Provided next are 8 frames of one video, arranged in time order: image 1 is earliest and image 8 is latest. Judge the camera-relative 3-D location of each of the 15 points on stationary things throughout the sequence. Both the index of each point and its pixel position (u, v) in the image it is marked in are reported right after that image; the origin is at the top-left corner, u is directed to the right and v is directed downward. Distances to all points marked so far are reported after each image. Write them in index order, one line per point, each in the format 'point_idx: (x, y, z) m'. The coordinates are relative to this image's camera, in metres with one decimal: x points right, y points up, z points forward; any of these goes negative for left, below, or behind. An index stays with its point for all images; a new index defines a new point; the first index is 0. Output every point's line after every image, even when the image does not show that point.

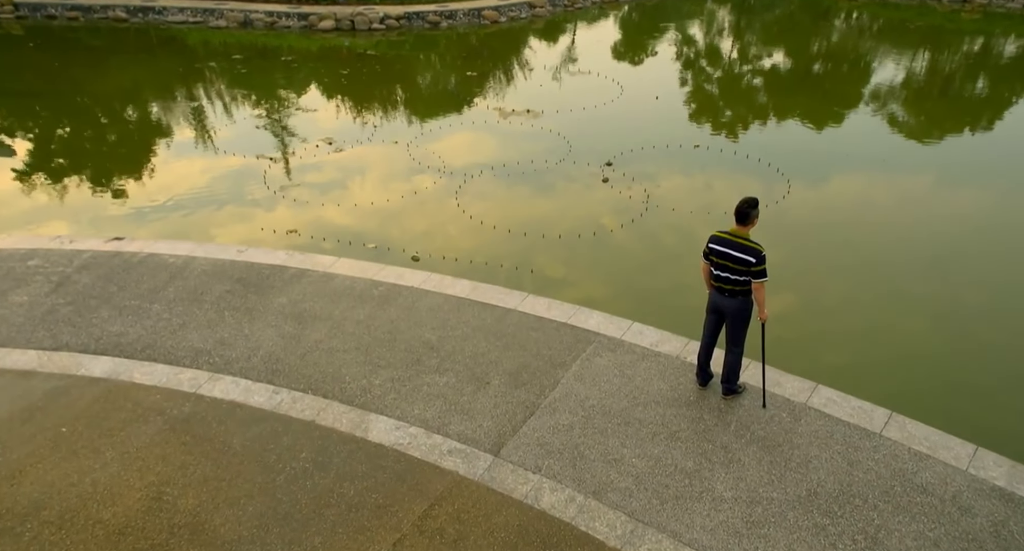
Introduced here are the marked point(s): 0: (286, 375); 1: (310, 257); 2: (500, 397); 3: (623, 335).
0: (-2.2, -0.9, +7.8) m
1: (-2.4, +0.2, +9.8) m
2: (-0.1, -1.1, +7.5) m
3: (+1.1, -0.6, +8.4) m
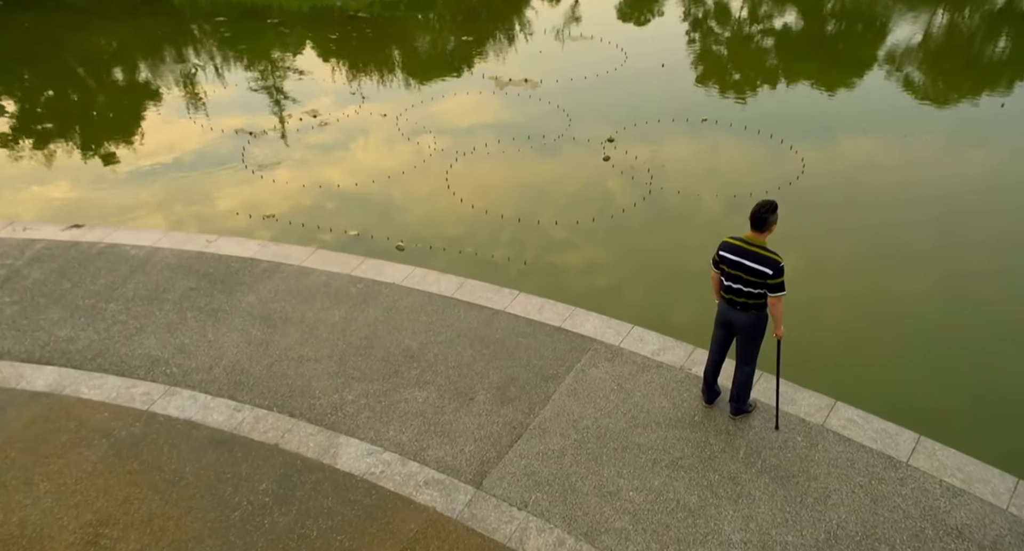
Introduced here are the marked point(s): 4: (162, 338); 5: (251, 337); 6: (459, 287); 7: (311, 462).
0: (-2.3, -1.0, +7.0) m
1: (-2.5, +0.3, +9.0) m
2: (-0.2, -1.2, +6.8) m
3: (+1.0, -0.6, +7.6) m
4: (-3.3, -0.6, +7.6) m
5: (-2.5, -0.6, +7.6) m
6: (-0.5, -0.1, +8.3) m
7: (-1.6, -1.5, +6.3) m
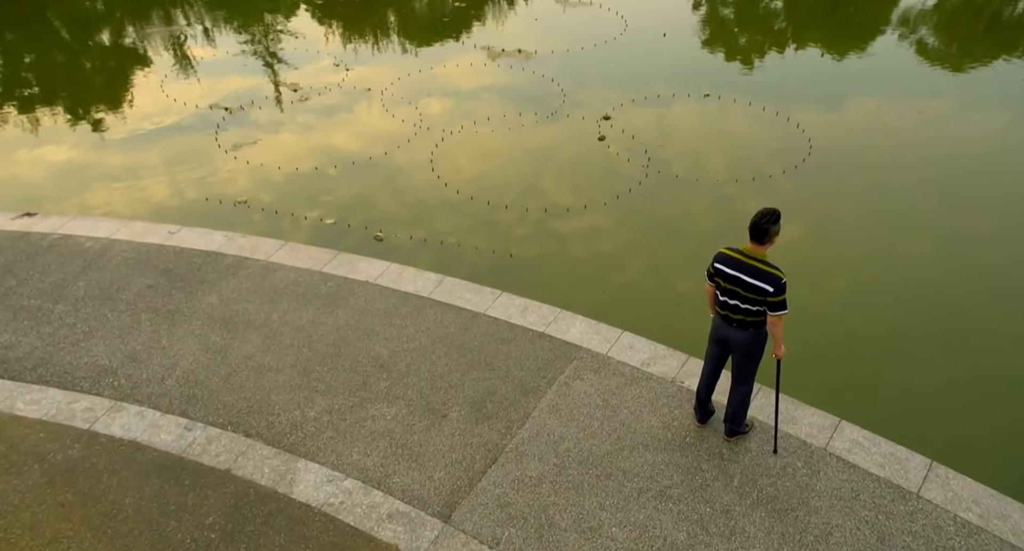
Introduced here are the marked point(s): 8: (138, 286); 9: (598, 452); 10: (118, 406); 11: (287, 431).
0: (-2.5, -1.0, +6.5) m
1: (-2.7, +0.4, +8.4) m
2: (-0.4, -1.2, +6.2) m
3: (+0.8, -0.6, +7.1) m
4: (-3.5, -0.6, +7.0) m
5: (-2.6, -0.6, +7.0) m
6: (-0.7, -0.1, +7.7) m
7: (-1.8, -1.5, +5.8) m
8: (-3.6, -0.1, +7.7) m
9: (+0.6, -1.3, +6.1) m
10: (-3.1, -1.0, +6.4) m
11: (-1.7, -1.2, +6.2) m
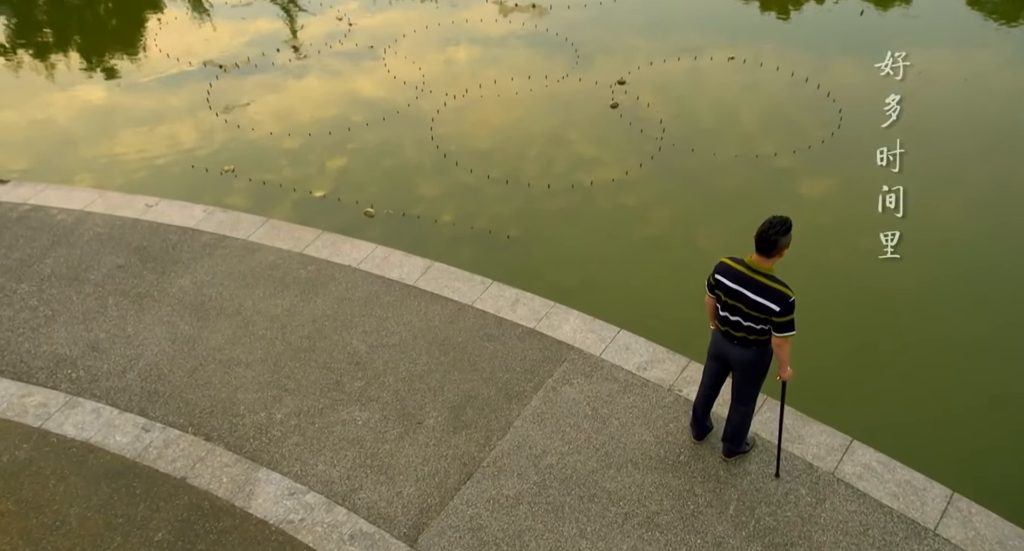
0: (-2.6, -0.9, +6.1) m
1: (-2.7, +0.6, +7.9) m
2: (-0.6, -1.2, +5.8) m
3: (+0.7, -0.6, +6.5) m
4: (-3.6, -0.4, +6.6) m
5: (-2.8, -0.5, +6.6) m
6: (-0.8, 0.0, +7.2) m
7: (-1.9, -1.5, +5.4) m
8: (-3.6, +0.1, +7.3) m
9: (+0.5, -1.3, +5.7) m
10: (-3.2, -0.9, +6.0) m
11: (-1.9, -1.1, +5.8) m
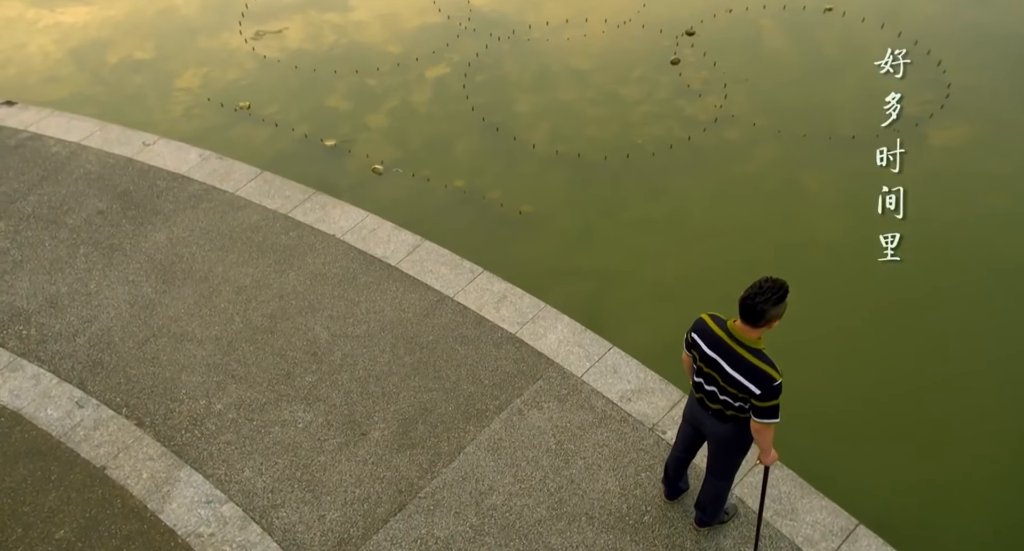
0: (-2.9, -0.7, +5.7) m
1: (-2.6, +1.0, +7.4) m
2: (-0.9, -1.2, +5.2) m
3: (+0.5, -0.7, +5.7) m
4: (-3.7, 0.0, +6.3) m
5: (-2.9, -0.2, +6.2) m
6: (-0.8, +0.2, +6.5) m
7: (-2.4, -1.4, +5.0) m
8: (-3.6, +0.6, +6.9) m
9: (+0.1, -1.5, +5.0) m
10: (-3.5, -0.6, +5.7) m
11: (-2.2, -1.0, +5.4) m
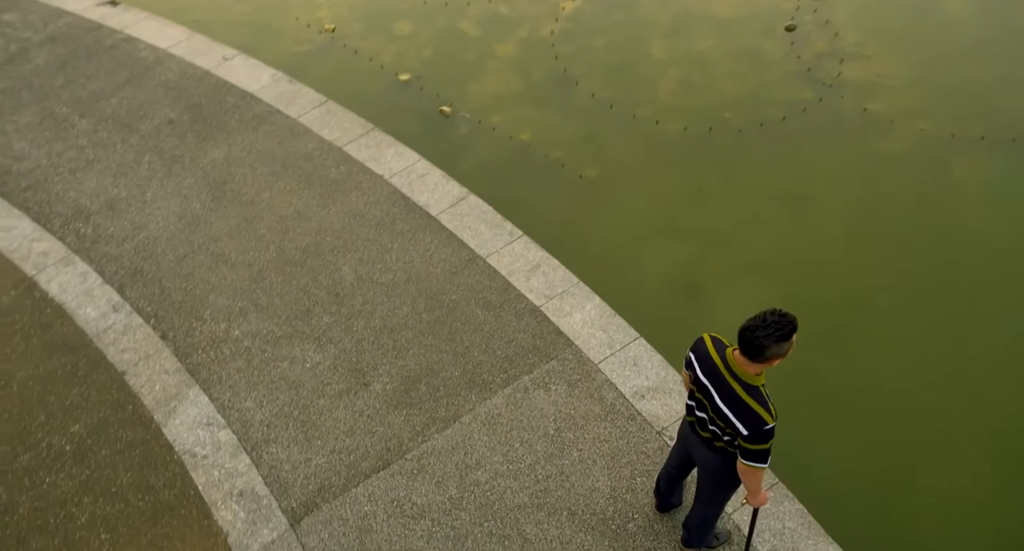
0: (-2.7, 0.0, +5.9) m
1: (-1.9, +1.7, +7.4) m
2: (-0.9, -0.9, +5.2) m
3: (+0.6, -0.6, +5.4) m
4: (-3.3, +0.8, +6.6) m
5: (-2.6, +0.5, +6.4) m
6: (-0.5, +0.5, +6.3) m
7: (-2.4, -0.9, +5.2) m
8: (-3.1, +1.4, +7.1) m
9: (0.0, -1.3, +4.9) m
10: (-3.3, +0.1, +6.0) m
11: (-2.1, -0.5, +5.6) m
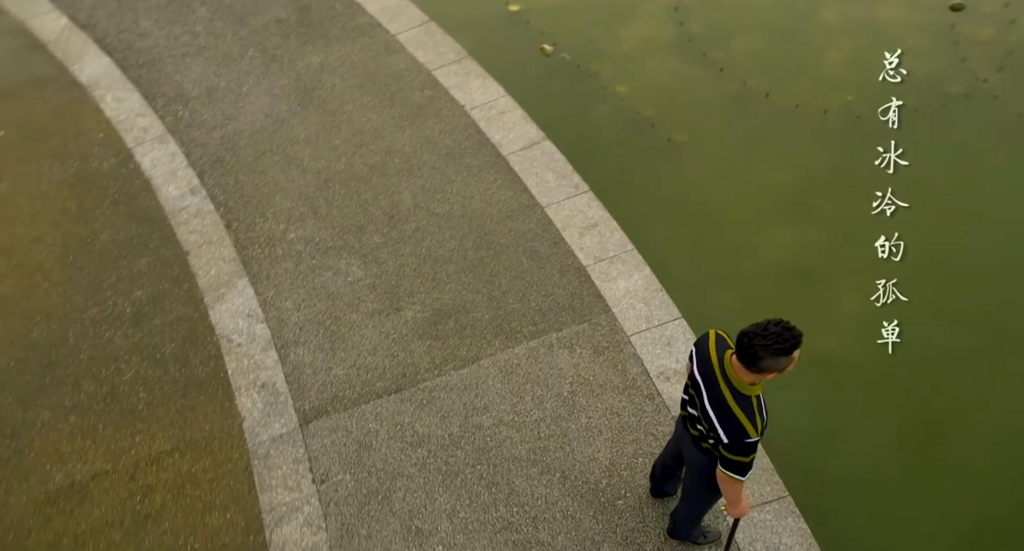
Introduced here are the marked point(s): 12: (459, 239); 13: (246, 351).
0: (-2.2, +0.8, +6.2) m
1: (-0.9, +2.5, +7.4) m
2: (-0.8, -0.4, +5.3) m
3: (+0.8, -0.4, +5.3) m
4: (-2.6, +1.8, +6.9) m
5: (-1.9, +1.4, +6.6) m
6: (+0.1, +1.0, +6.2) m
7: (-2.2, -0.1, +5.6) m
8: (-2.1, +2.4, +7.3) m
9: (0.0, -1.0, +4.9) m
10: (-2.8, +1.1, +6.4) m
11: (-1.8, +0.2, +5.8) m
12: (-0.4, +0.3, +5.8) m
13: (-1.7, -0.5, +5.3) m
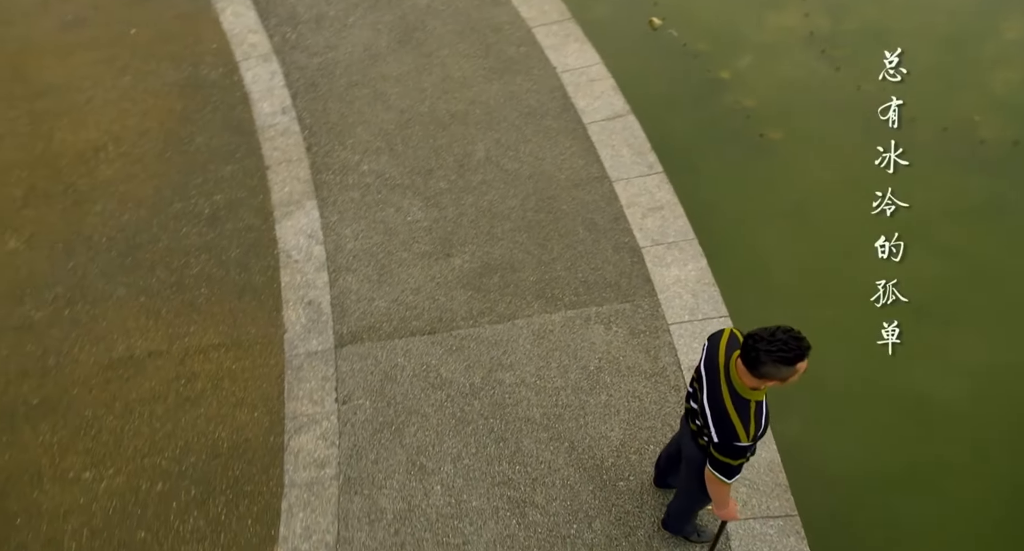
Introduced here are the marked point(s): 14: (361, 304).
0: (-1.5, +1.4, +6.5) m
1: (+0.2, +2.8, +7.4) m
2: (-0.5, -0.1, +5.5) m
3: (+1.1, -0.3, +5.2) m
4: (-1.6, +2.4, +7.1) m
5: (-1.1, +1.9, +6.8) m
6: (+0.8, +1.2, +6.2) m
7: (-1.8, +0.5, +5.9) m
8: (-1.0, +3.0, +7.5) m
9: (+0.1, -0.8, +5.0) m
10: (-2.0, +1.8, +6.7) m
11: (-1.3, +0.8, +6.0) m
12: (+0.1, +0.6, +5.8) m
13: (-1.5, 0.0, +5.6) m
14: (-1.0, -0.2, +5.4) m
